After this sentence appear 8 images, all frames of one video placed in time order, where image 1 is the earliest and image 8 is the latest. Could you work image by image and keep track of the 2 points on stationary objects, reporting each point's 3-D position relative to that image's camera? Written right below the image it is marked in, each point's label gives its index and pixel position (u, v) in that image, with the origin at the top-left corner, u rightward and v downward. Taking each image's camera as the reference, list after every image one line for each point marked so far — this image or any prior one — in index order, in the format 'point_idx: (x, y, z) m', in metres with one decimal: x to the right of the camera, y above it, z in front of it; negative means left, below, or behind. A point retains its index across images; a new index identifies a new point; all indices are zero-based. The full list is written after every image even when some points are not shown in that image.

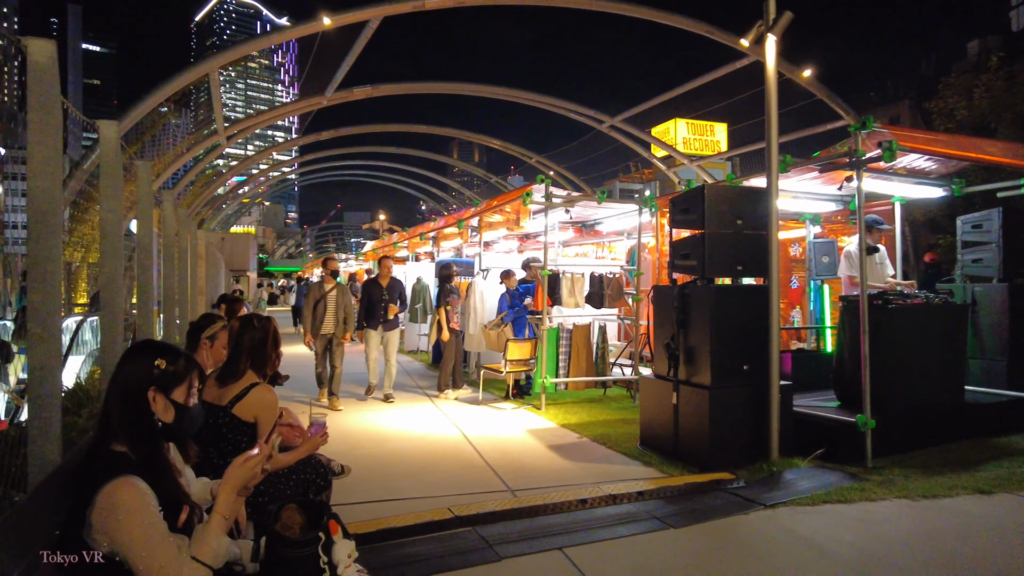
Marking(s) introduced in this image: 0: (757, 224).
0: (+2.0, +0.5, +5.4) m
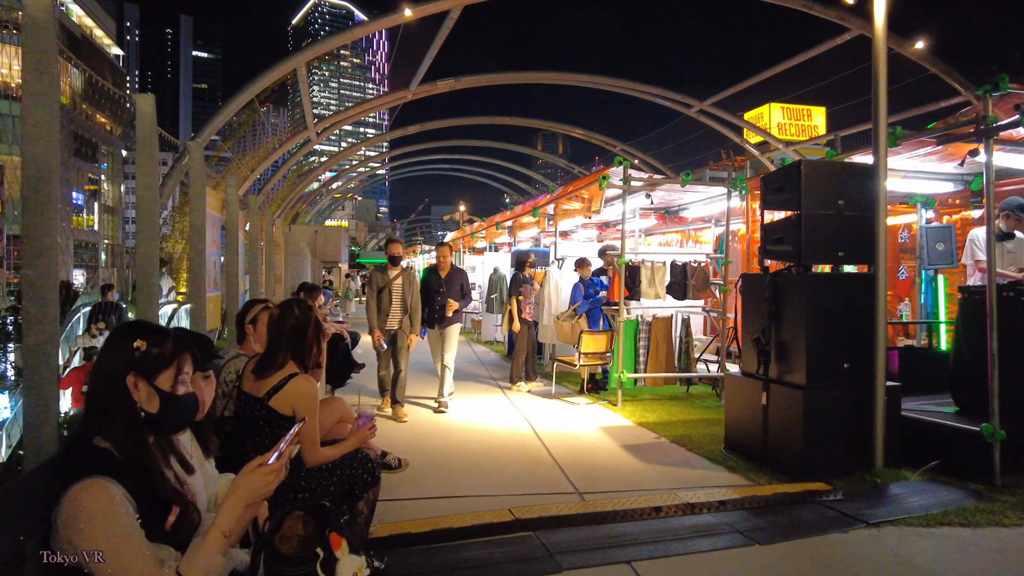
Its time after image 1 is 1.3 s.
0: (+2.5, +0.6, +4.8) m
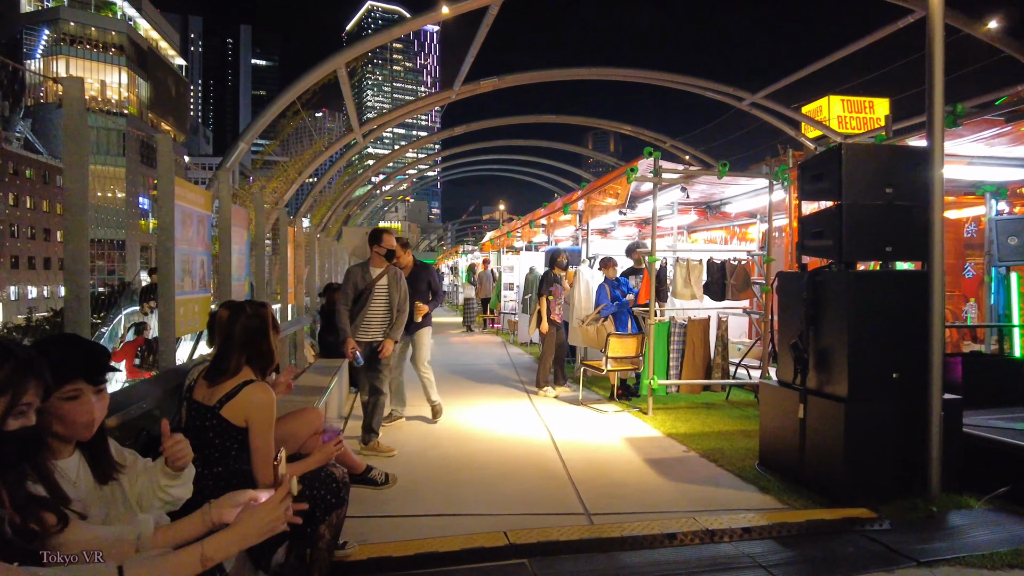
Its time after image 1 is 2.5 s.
0: (+2.6, +0.6, +4.2) m
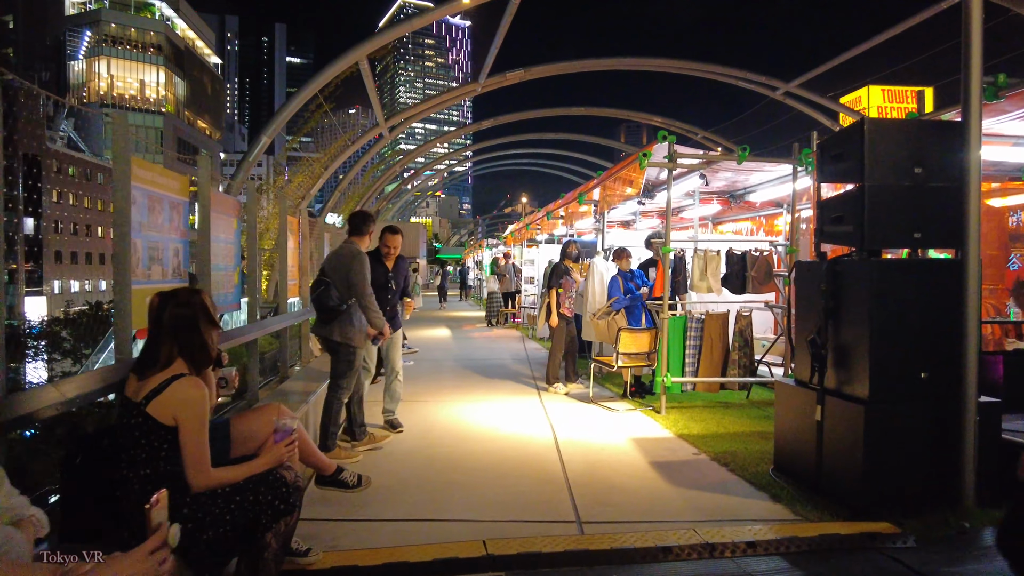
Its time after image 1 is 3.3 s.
0: (+2.5, +0.7, +3.8) m
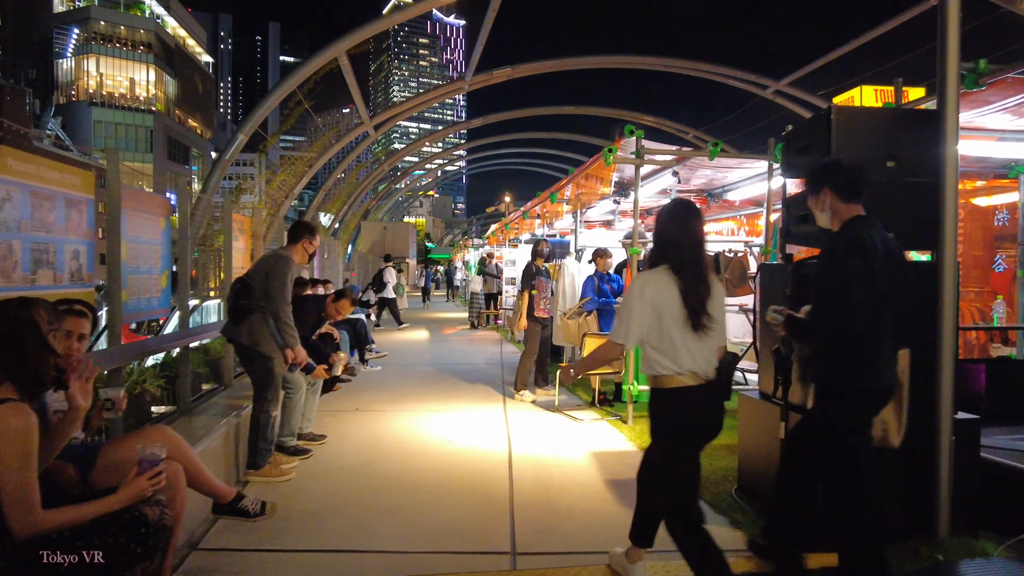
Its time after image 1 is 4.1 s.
0: (+2.2, +0.6, +3.5) m
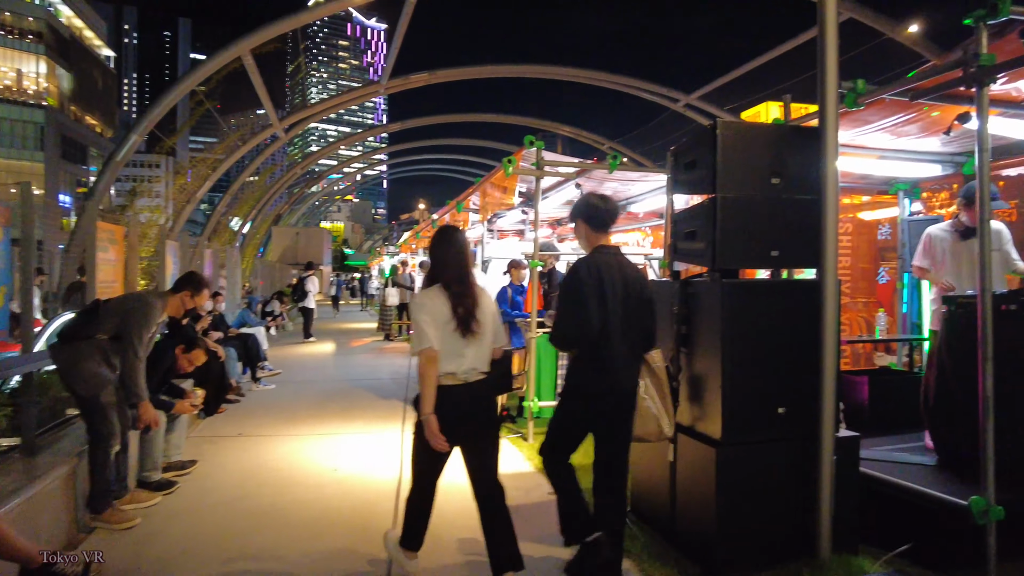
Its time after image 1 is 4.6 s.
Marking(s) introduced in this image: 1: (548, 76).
0: (+1.5, +0.5, +3.5) m
1: (+0.6, +4.4, +13.5) m
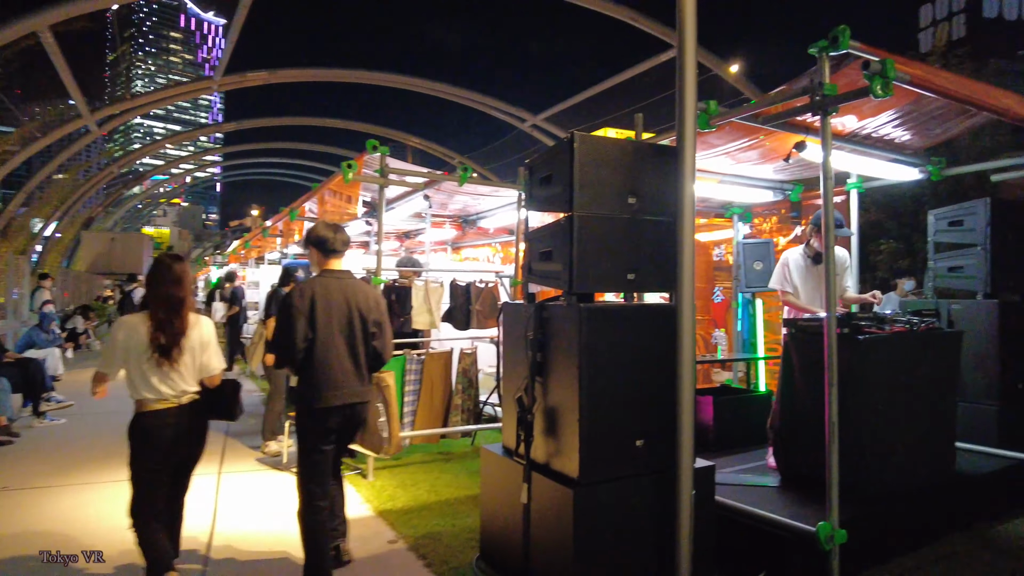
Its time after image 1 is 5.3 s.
0: (+0.8, +0.4, +3.3) m
1: (-2.4, +4.1, +12.9) m
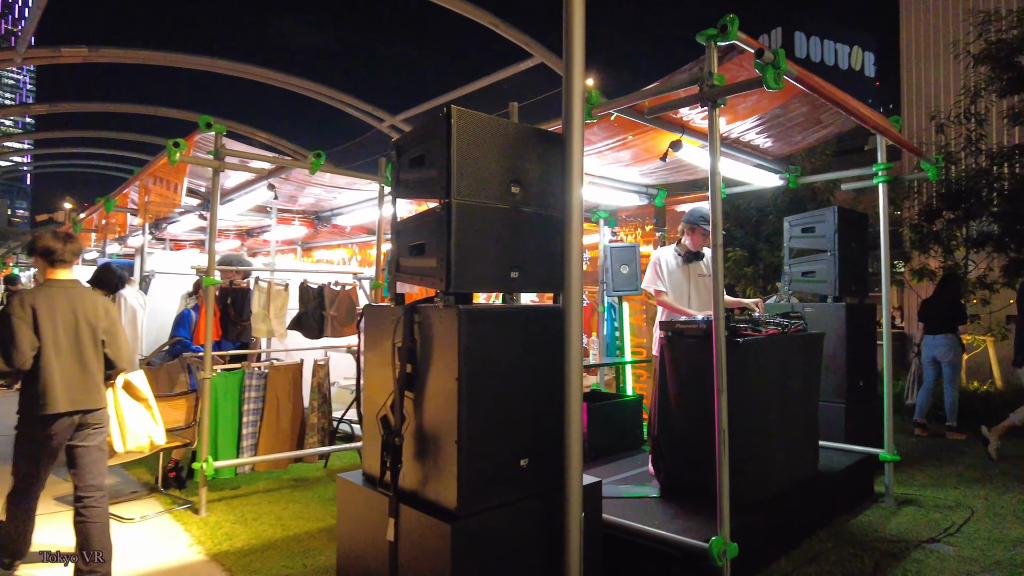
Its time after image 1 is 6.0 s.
0: (+0.2, +0.4, +3.0) m
1: (-5.0, +4.0, +11.7) m
